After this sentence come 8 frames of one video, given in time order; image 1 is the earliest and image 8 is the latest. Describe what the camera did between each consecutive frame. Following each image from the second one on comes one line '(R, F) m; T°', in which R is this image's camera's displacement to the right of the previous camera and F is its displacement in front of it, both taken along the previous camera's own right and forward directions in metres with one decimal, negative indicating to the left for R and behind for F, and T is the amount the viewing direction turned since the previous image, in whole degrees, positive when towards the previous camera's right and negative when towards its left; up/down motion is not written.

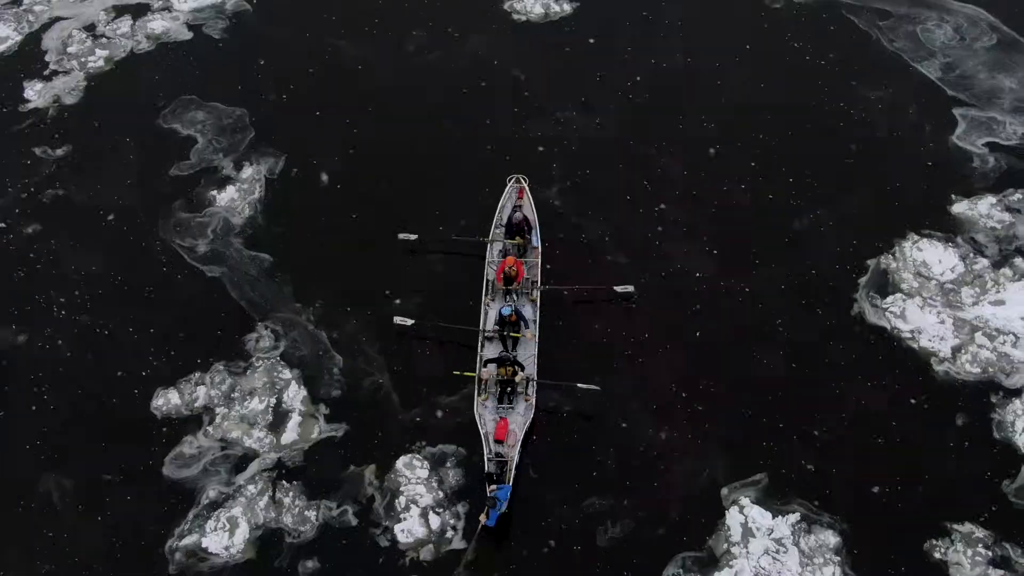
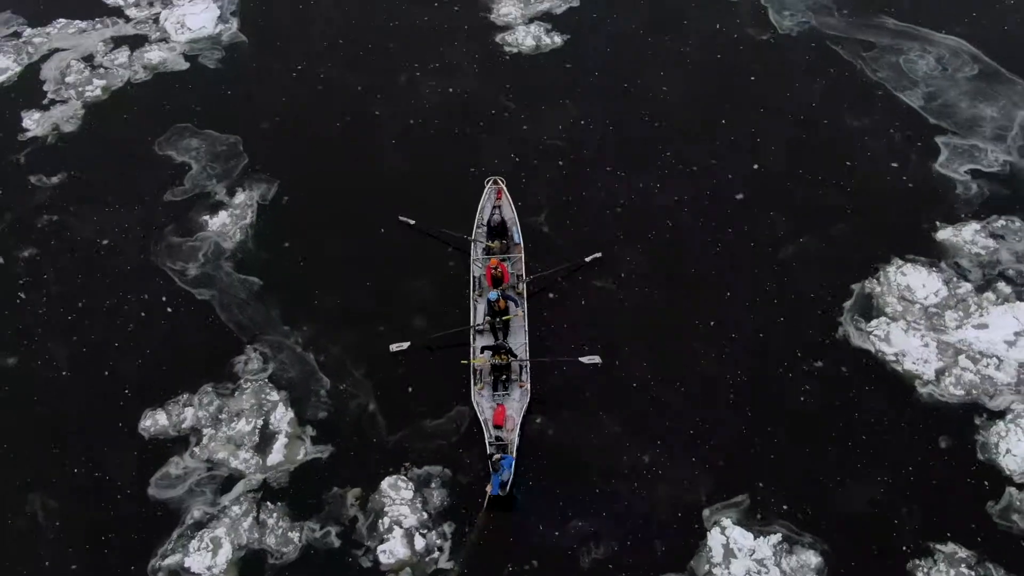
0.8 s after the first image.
(+0.5, -0.4) m; 0°
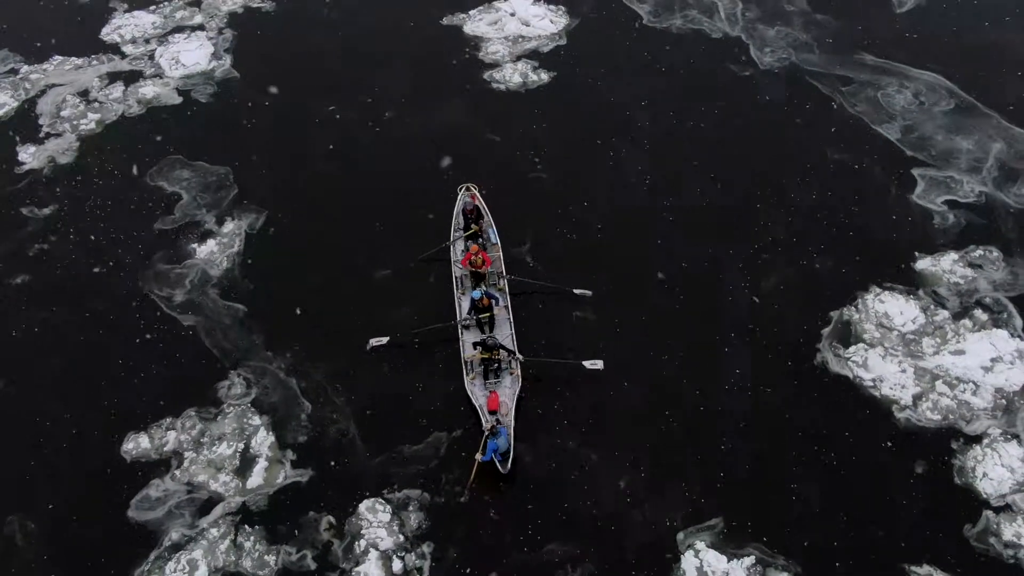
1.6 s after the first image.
(+0.7, -0.6) m; 0°
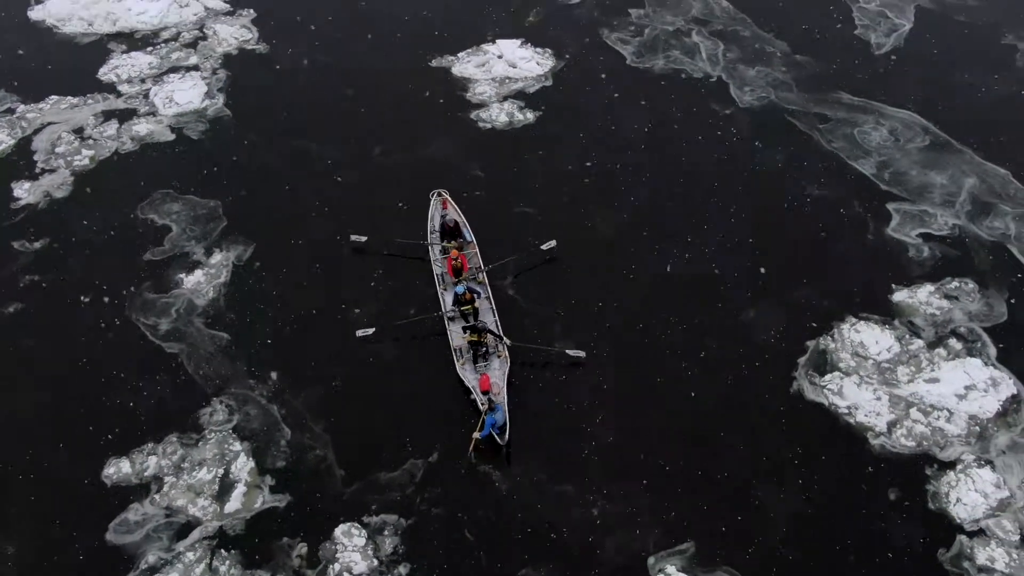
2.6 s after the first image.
(+0.8, -0.8) m; 0°
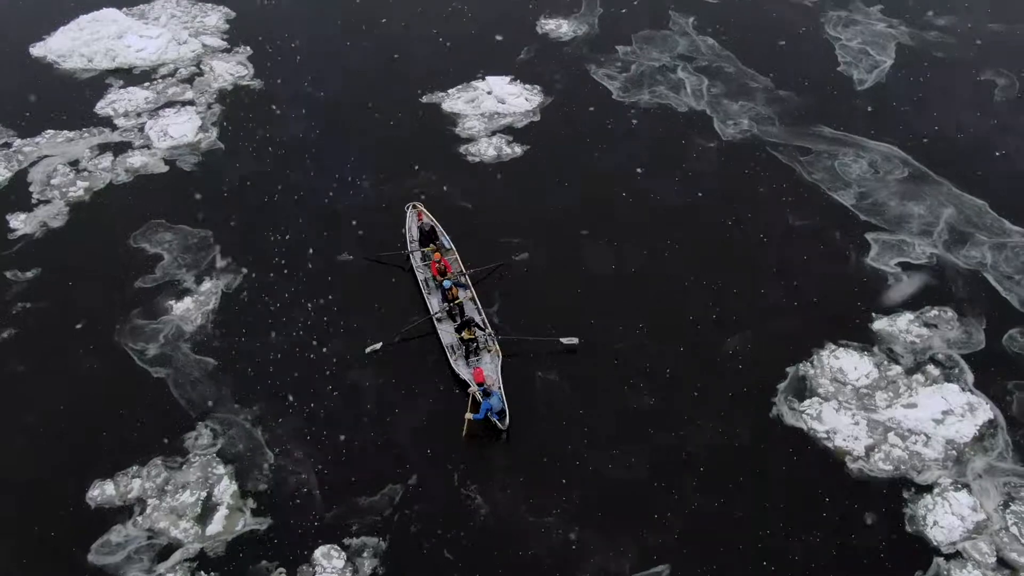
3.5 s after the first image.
(+0.7, -0.7) m; 0°
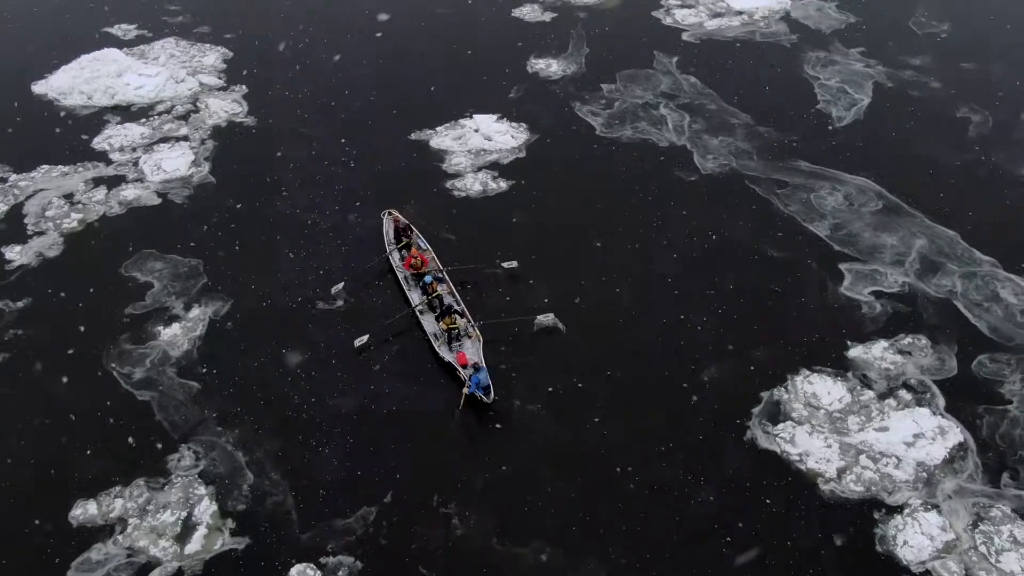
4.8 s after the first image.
(+0.8, -1.1) m; 0°
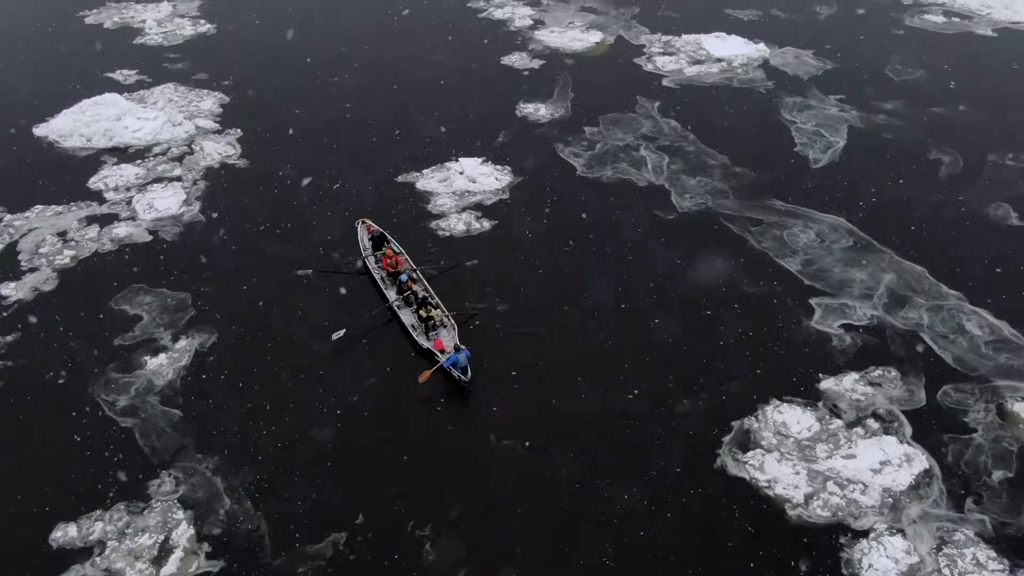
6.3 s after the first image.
(+1.0, -1.3) m; 0°
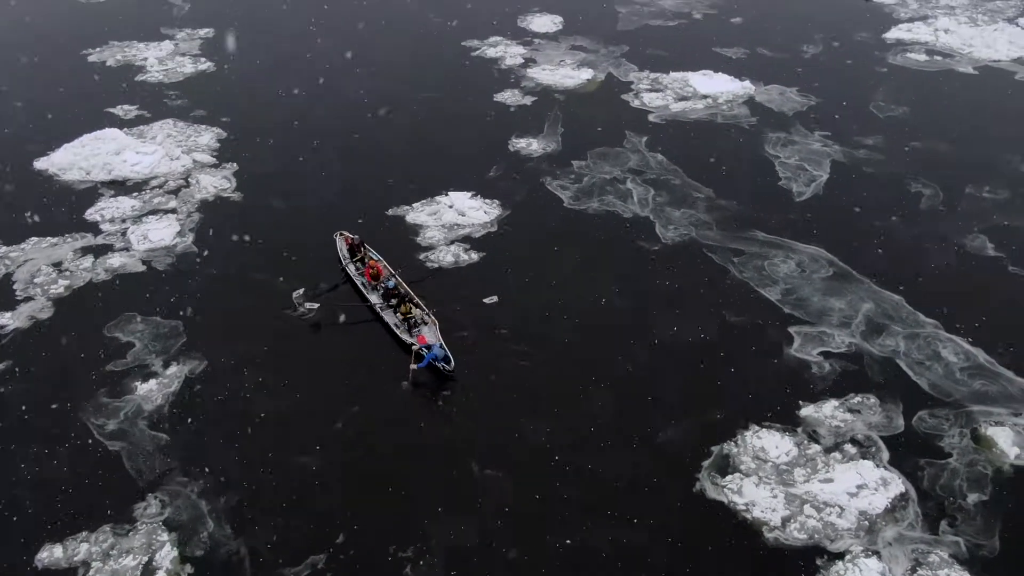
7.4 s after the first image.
(+0.7, -1.1) m; 0°
